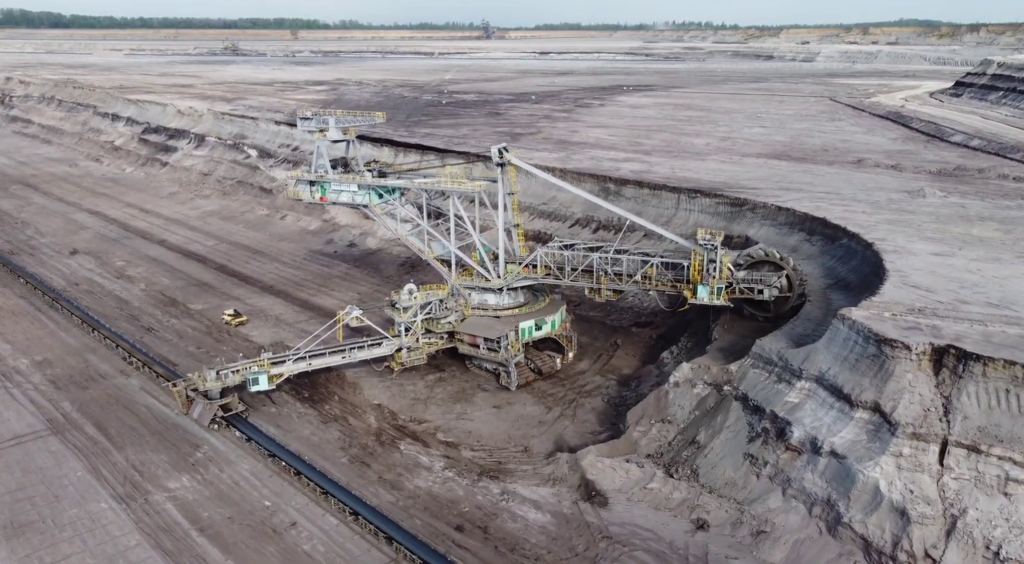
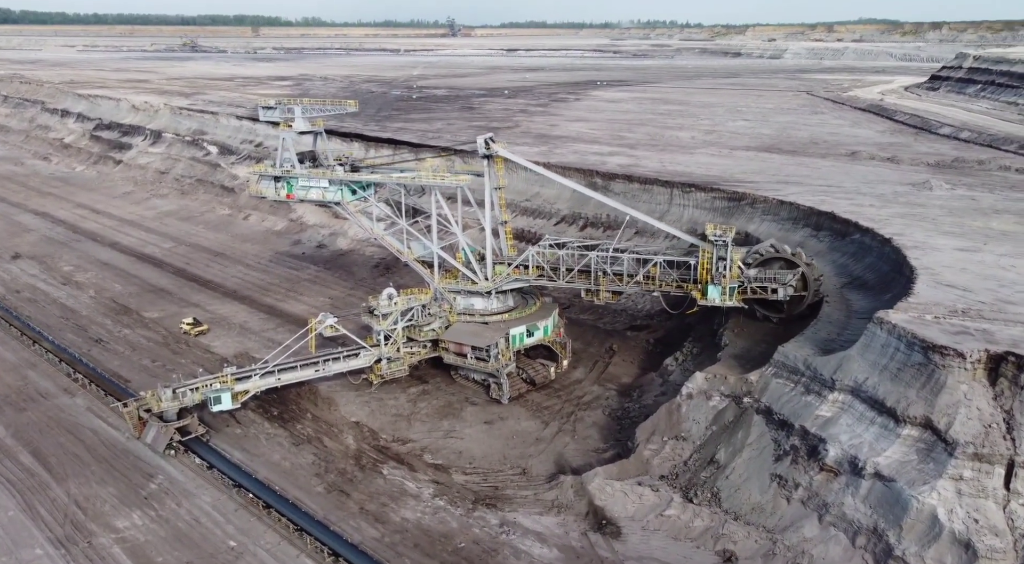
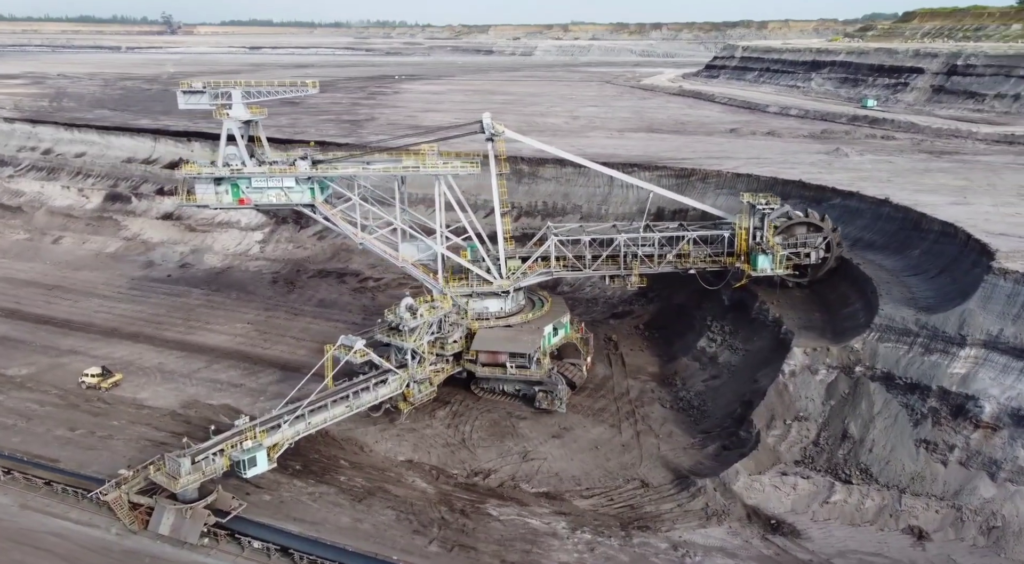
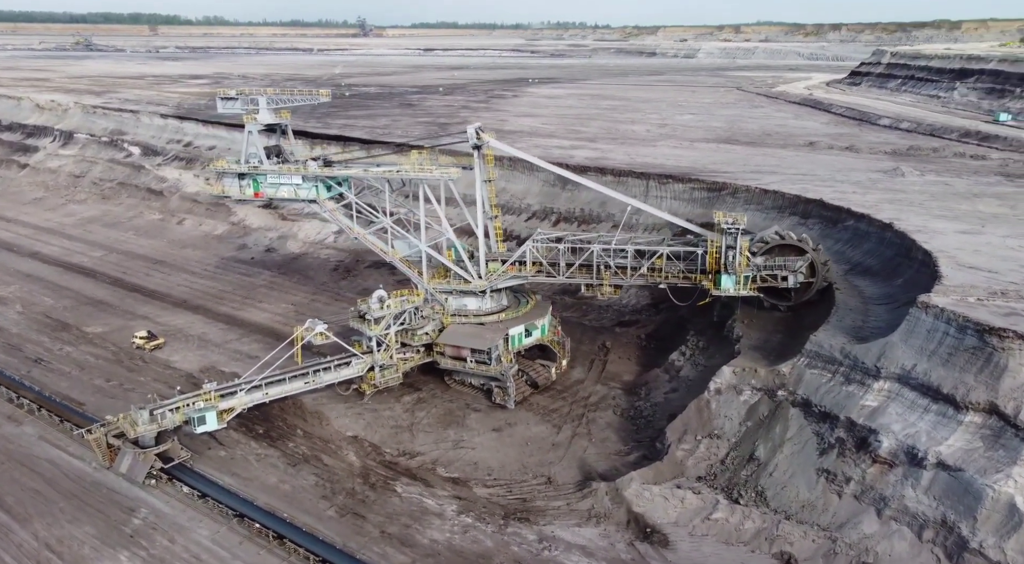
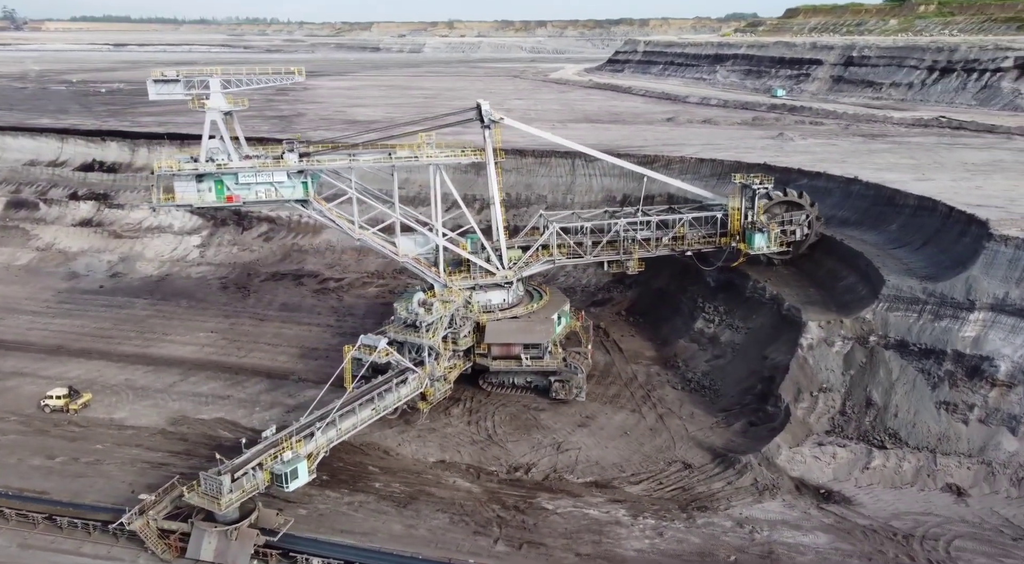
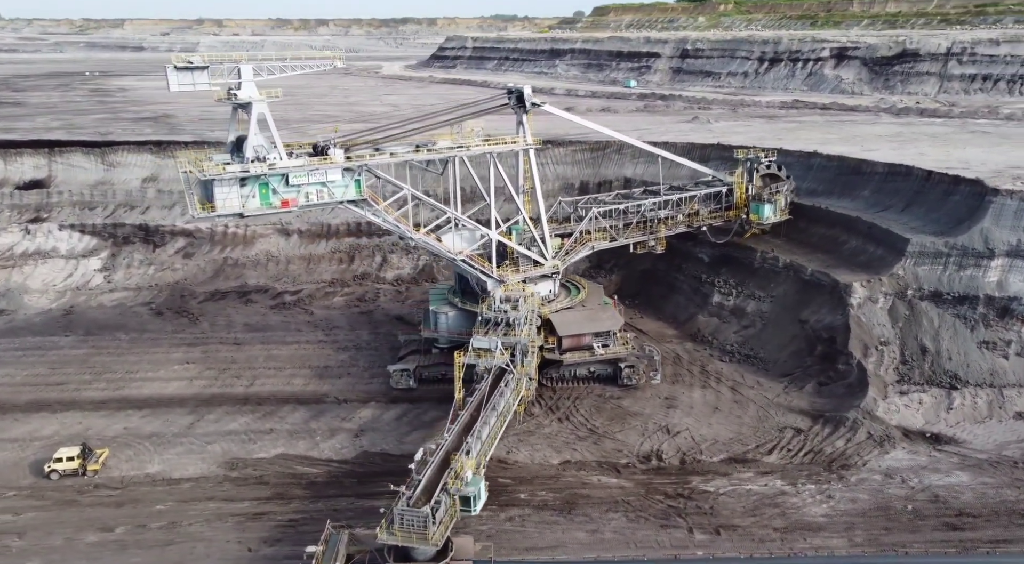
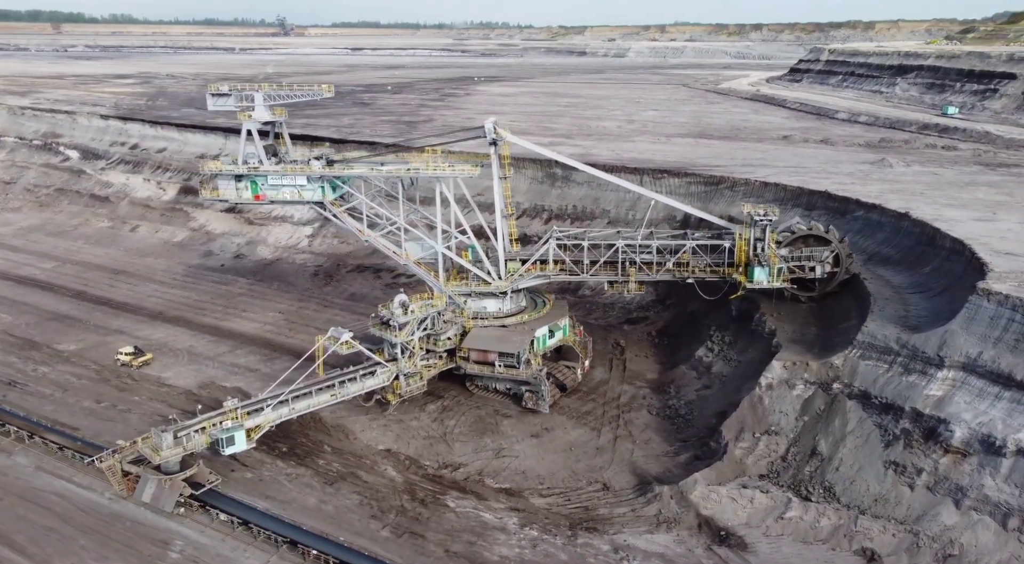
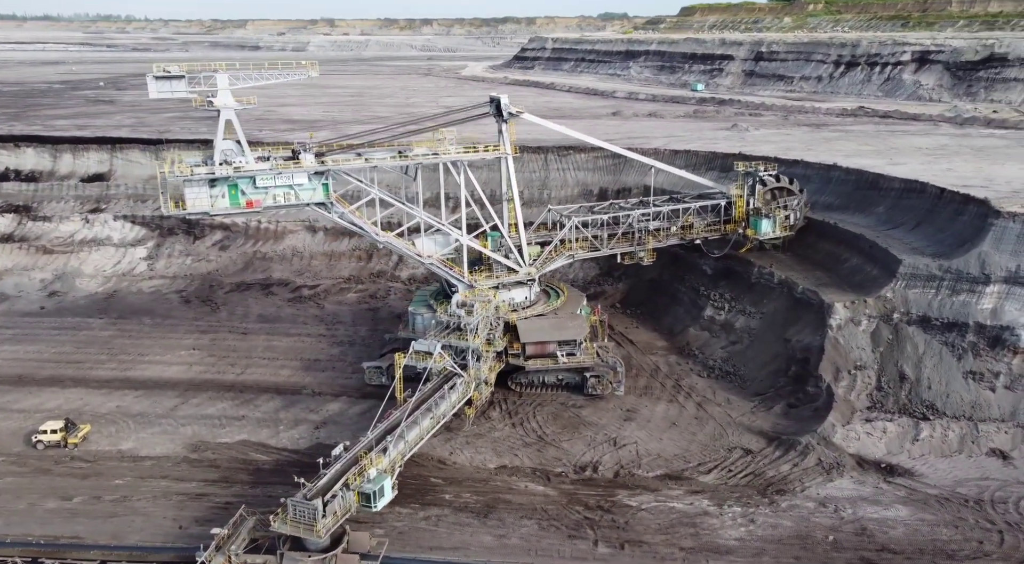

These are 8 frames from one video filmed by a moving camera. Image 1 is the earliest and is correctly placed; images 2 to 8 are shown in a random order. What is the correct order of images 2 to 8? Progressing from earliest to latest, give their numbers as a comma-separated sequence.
2, 4, 7, 3, 5, 8, 6
